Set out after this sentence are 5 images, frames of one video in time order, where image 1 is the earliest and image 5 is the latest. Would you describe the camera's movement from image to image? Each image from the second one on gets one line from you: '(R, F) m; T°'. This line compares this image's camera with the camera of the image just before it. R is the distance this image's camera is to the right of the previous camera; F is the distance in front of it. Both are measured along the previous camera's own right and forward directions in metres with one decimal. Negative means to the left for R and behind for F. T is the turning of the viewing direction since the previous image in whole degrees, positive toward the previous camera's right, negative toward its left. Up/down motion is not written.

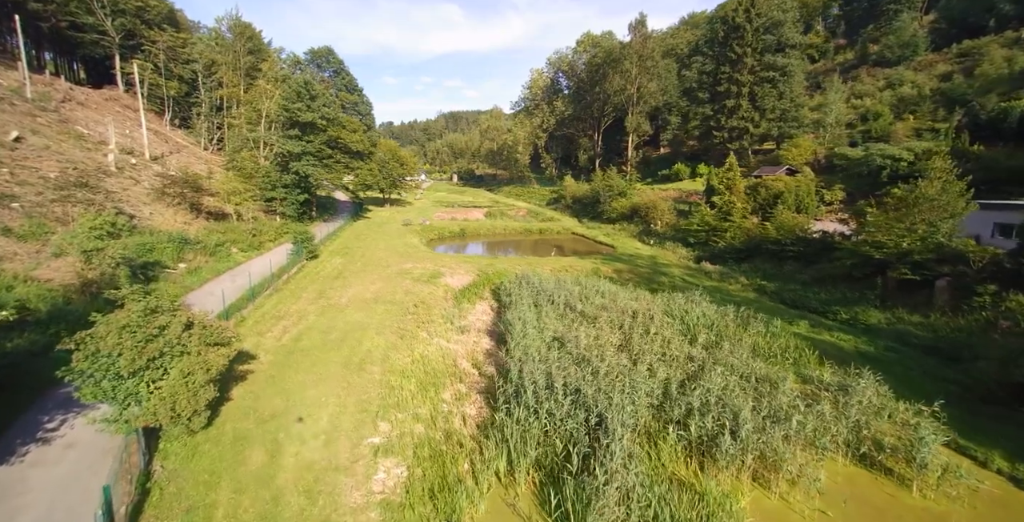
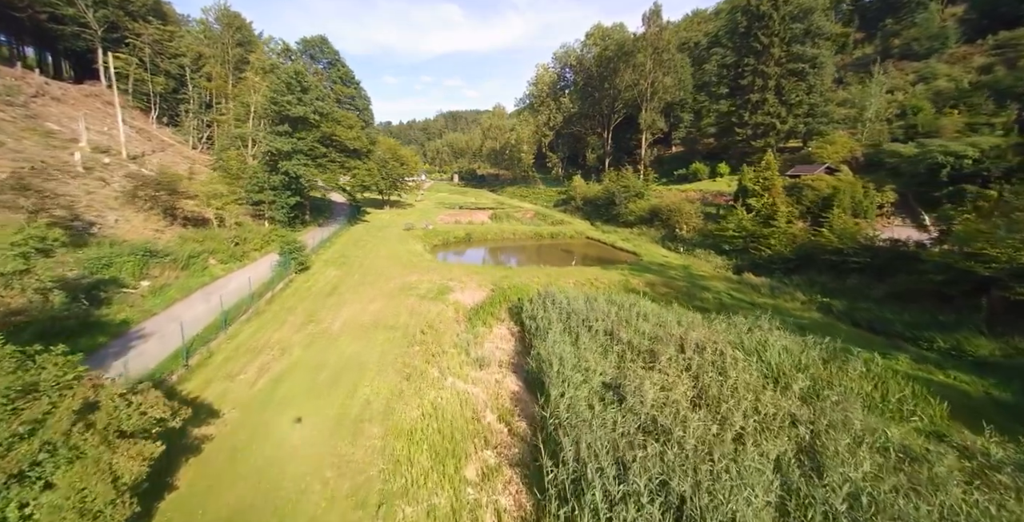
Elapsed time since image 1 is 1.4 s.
(-1.1, +3.1) m; 0°
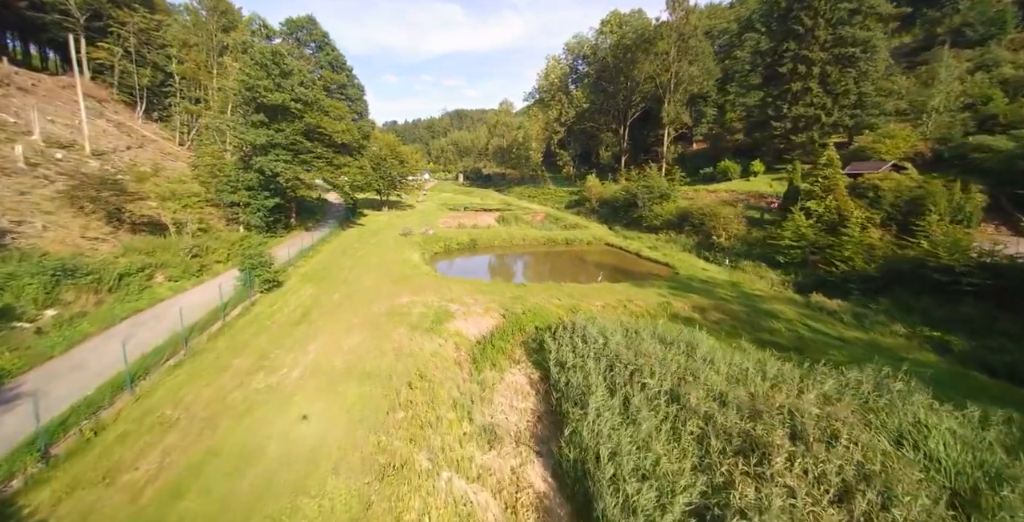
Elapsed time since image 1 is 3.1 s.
(-0.4, +4.2) m; -1°
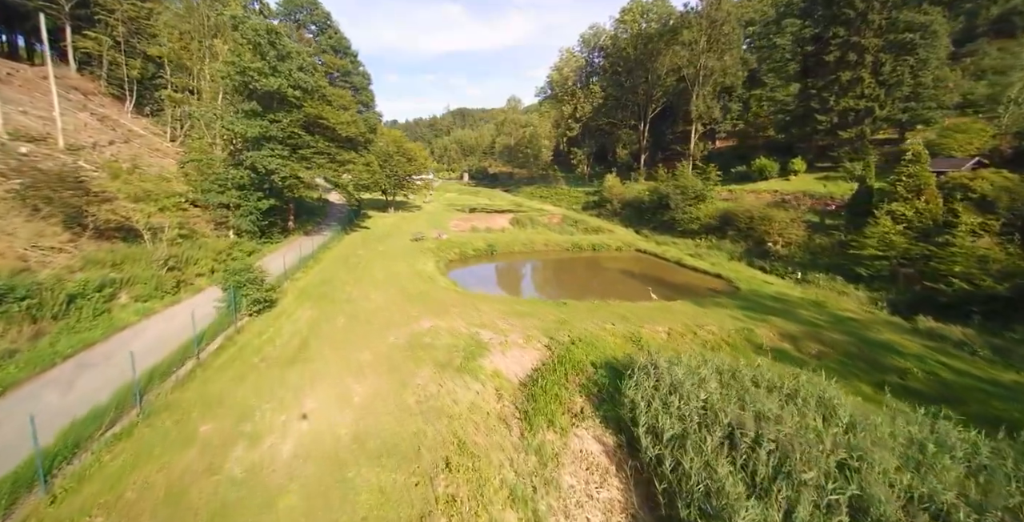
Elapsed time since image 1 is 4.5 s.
(-1.7, +3.3) m; 0°
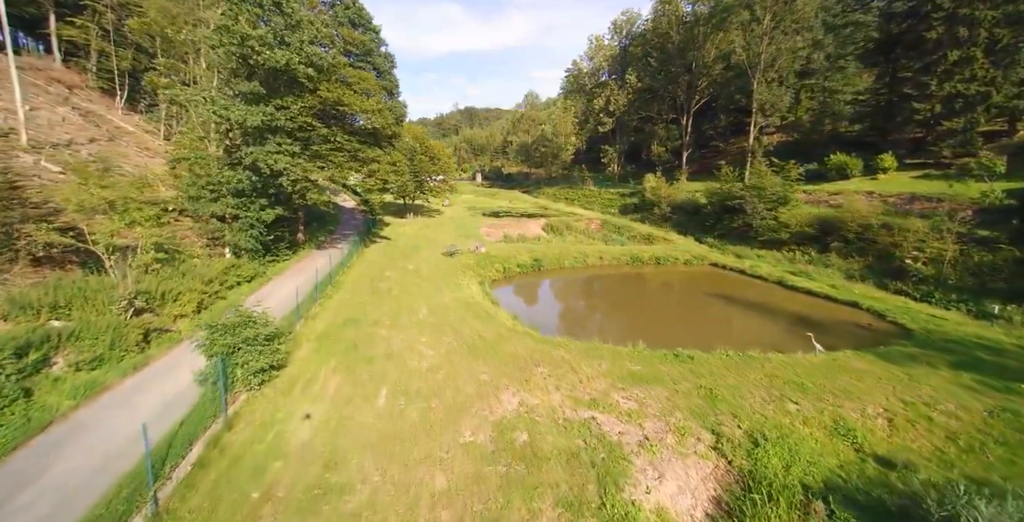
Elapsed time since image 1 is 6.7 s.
(-3.2, +5.0) m; -1°
